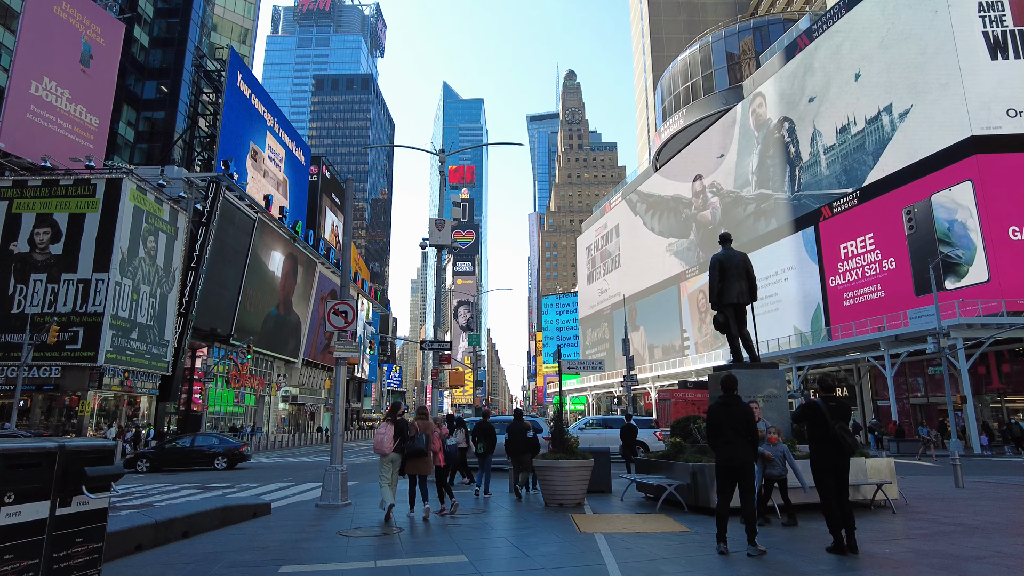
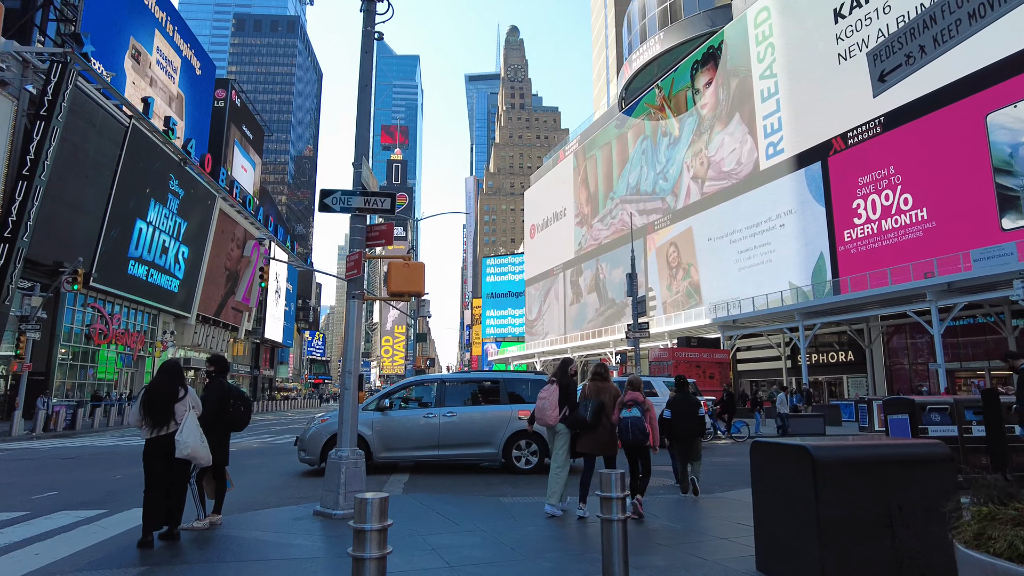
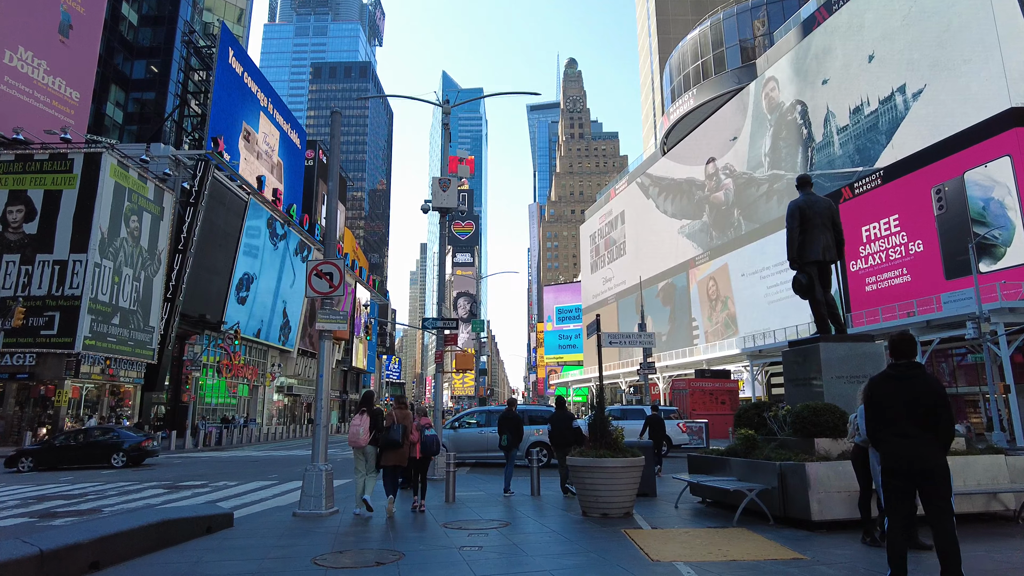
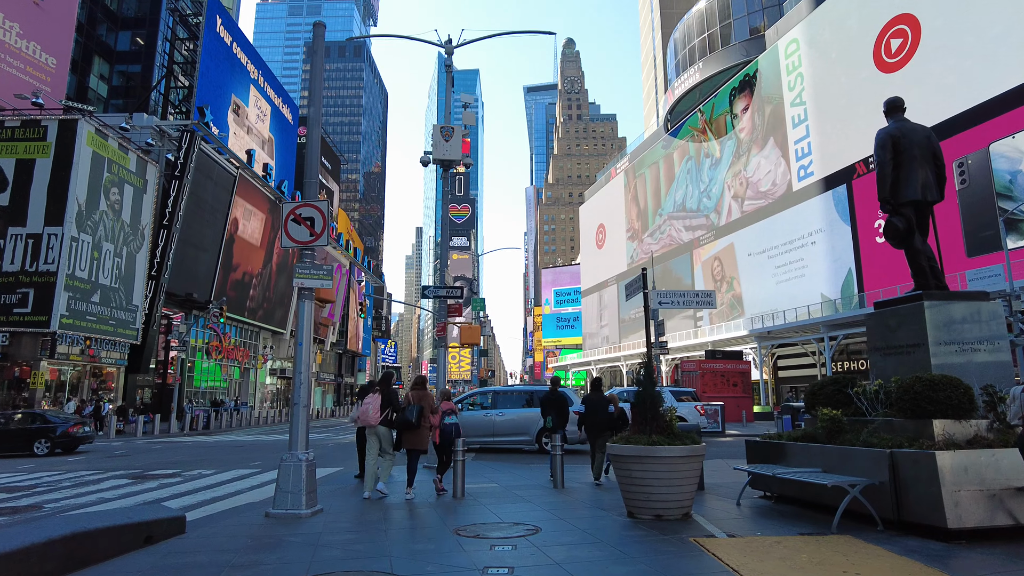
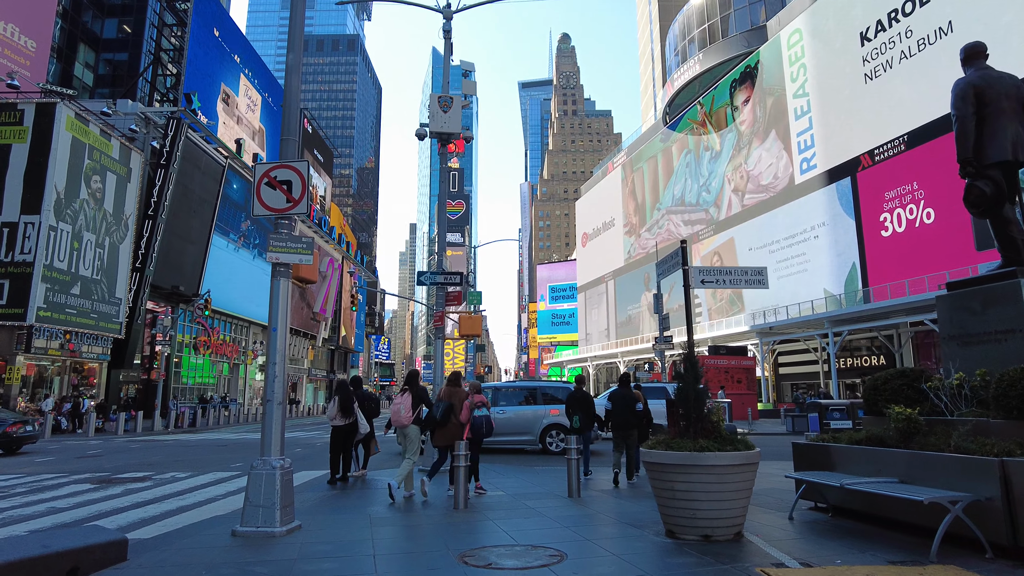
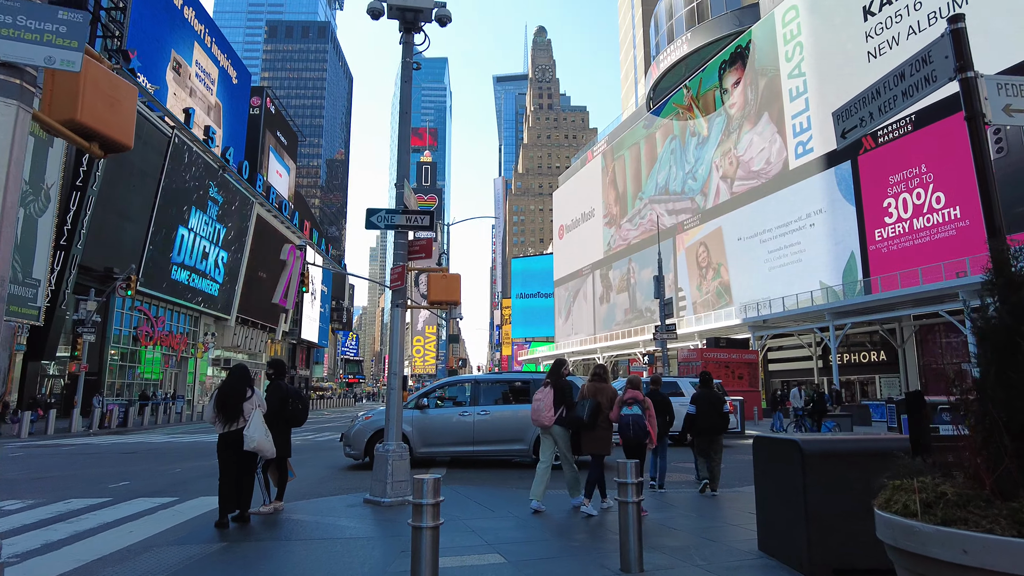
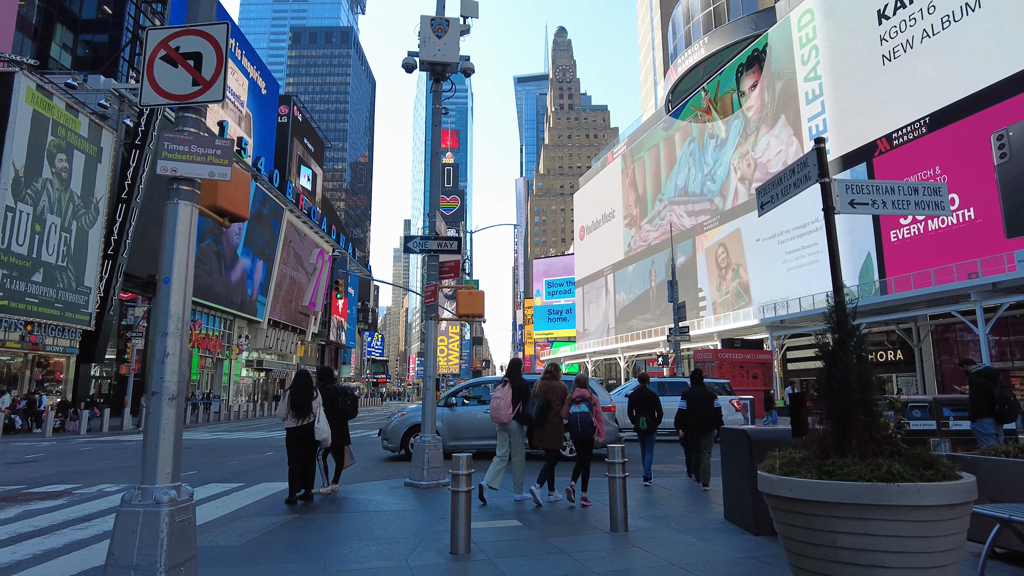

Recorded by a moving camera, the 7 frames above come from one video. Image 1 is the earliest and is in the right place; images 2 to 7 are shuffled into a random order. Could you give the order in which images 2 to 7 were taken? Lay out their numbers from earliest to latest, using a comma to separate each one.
3, 4, 5, 7, 6, 2
